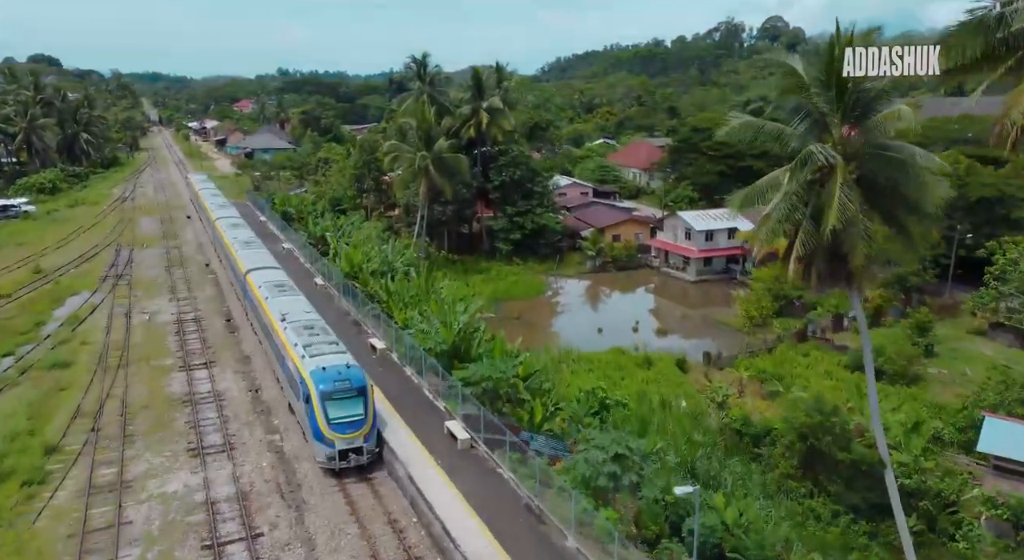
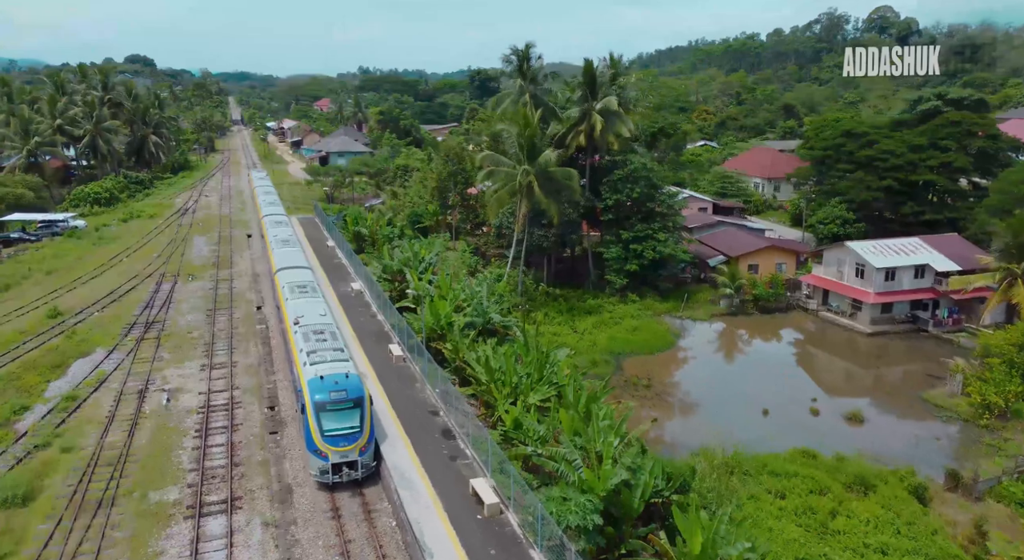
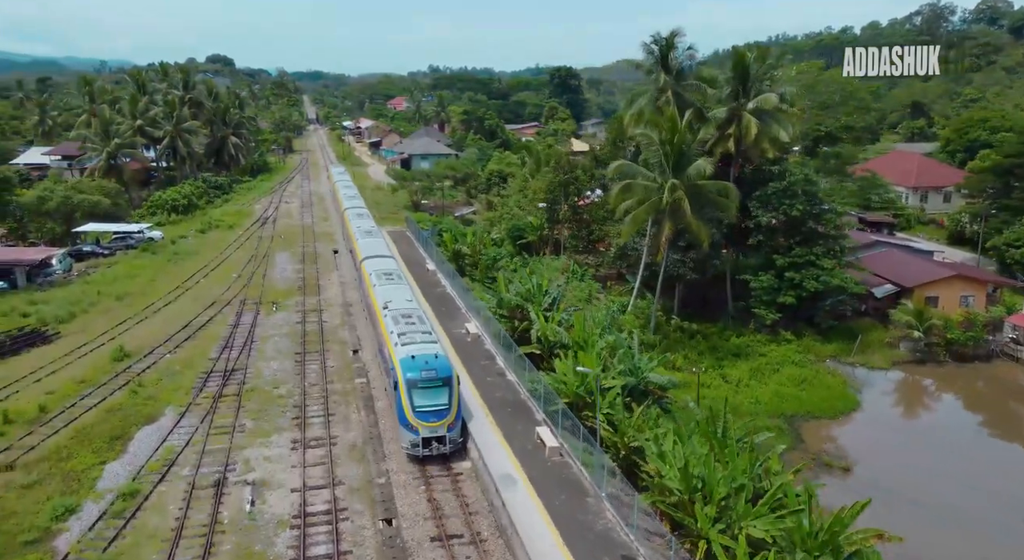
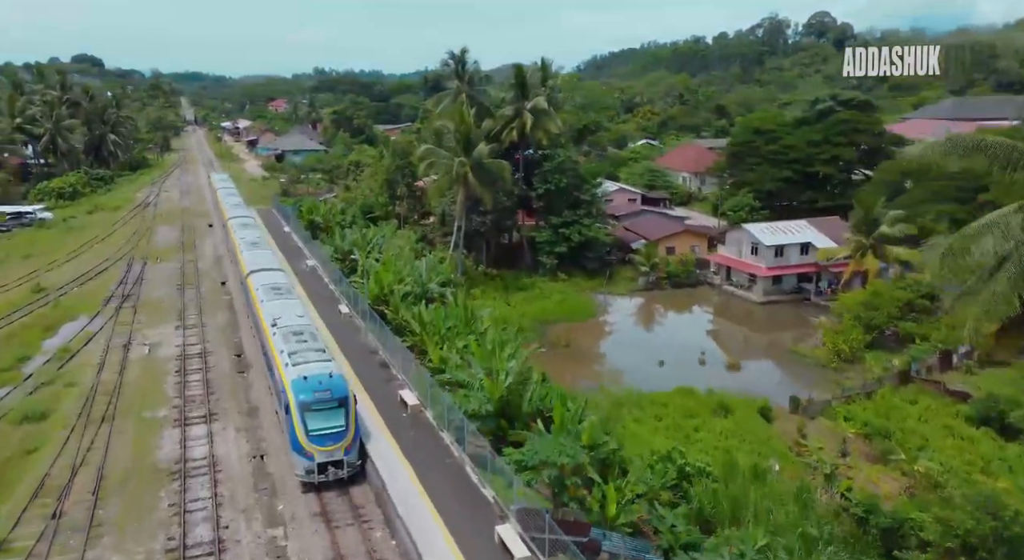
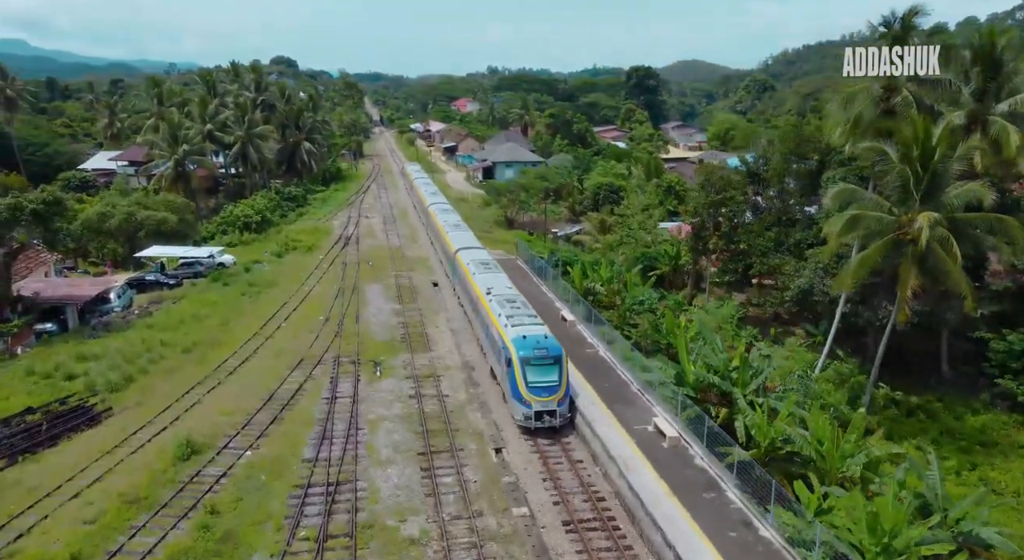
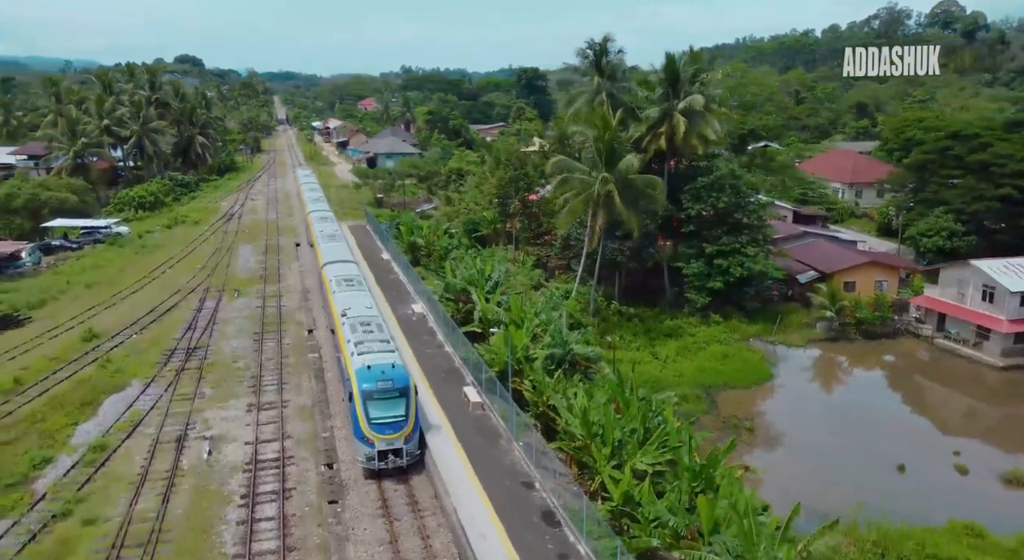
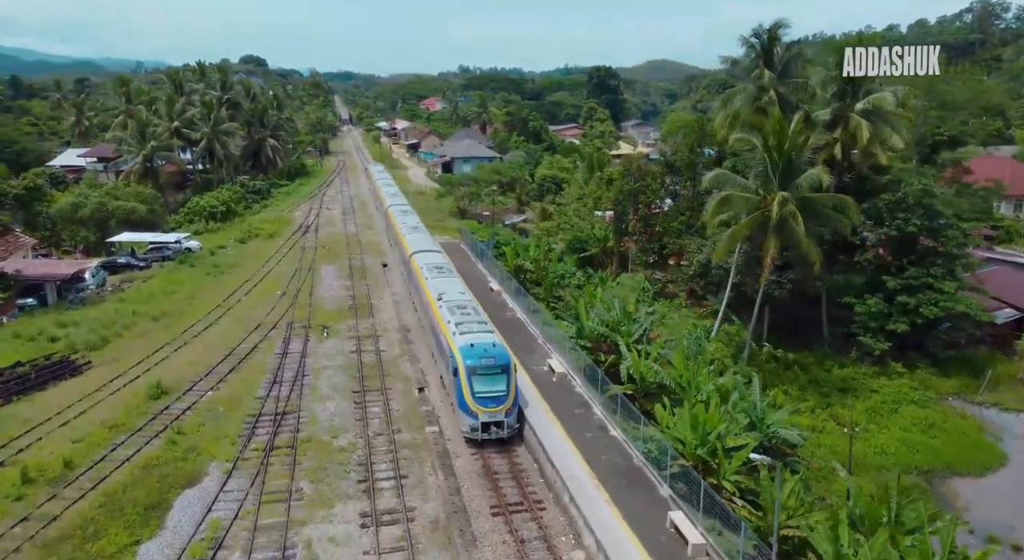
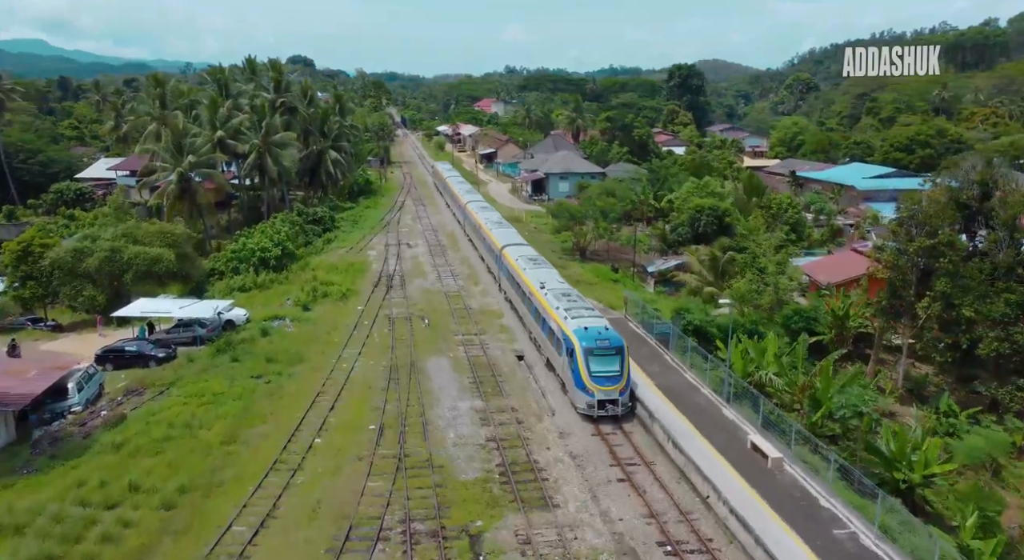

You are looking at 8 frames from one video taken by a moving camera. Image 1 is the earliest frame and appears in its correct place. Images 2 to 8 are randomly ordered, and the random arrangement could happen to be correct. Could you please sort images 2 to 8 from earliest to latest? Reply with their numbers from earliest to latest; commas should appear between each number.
4, 2, 6, 3, 7, 5, 8
